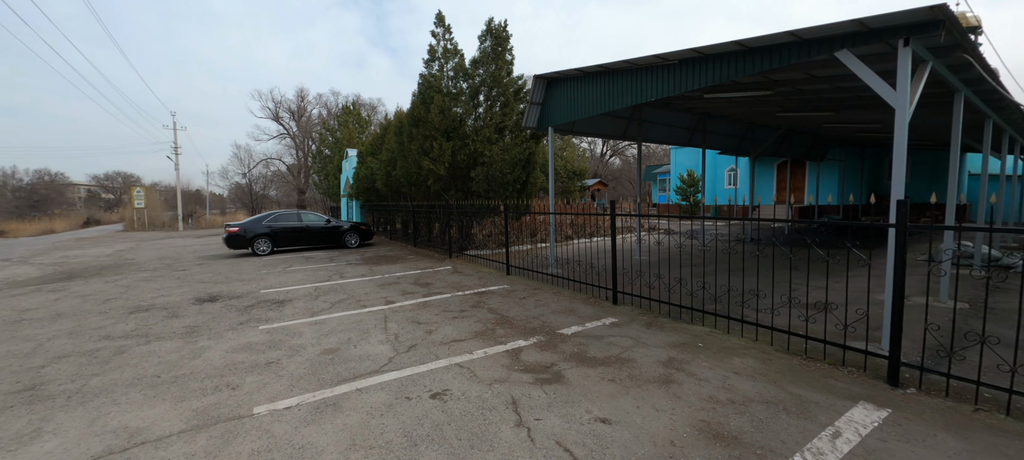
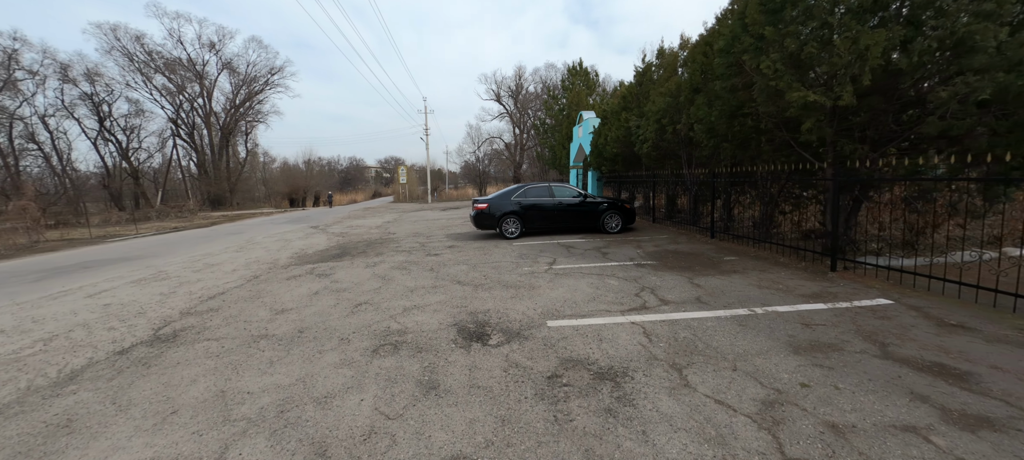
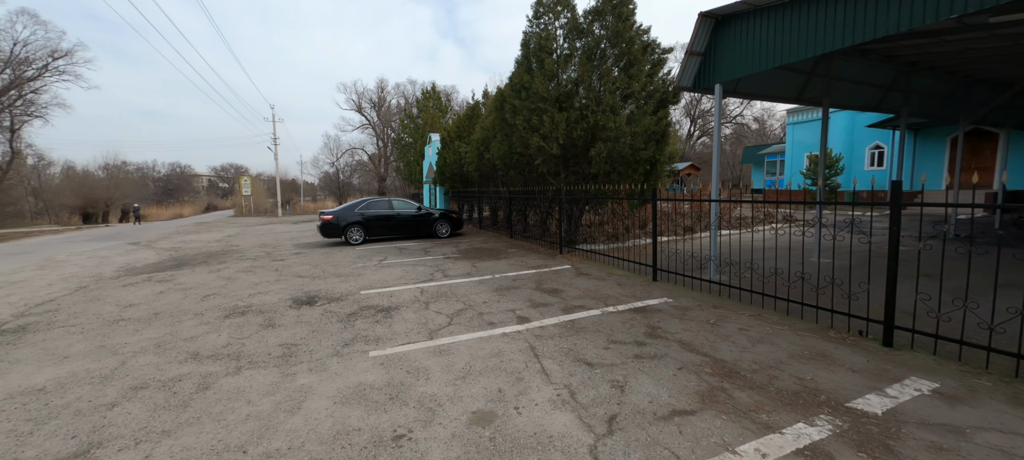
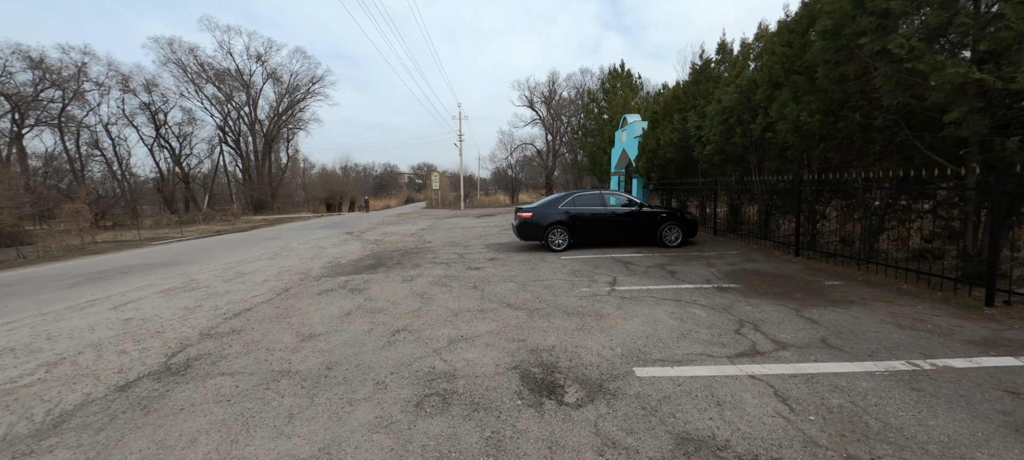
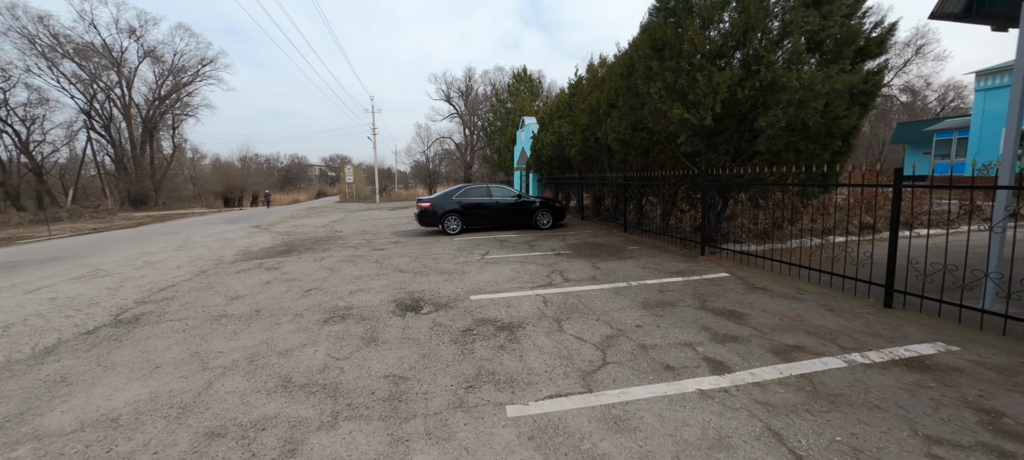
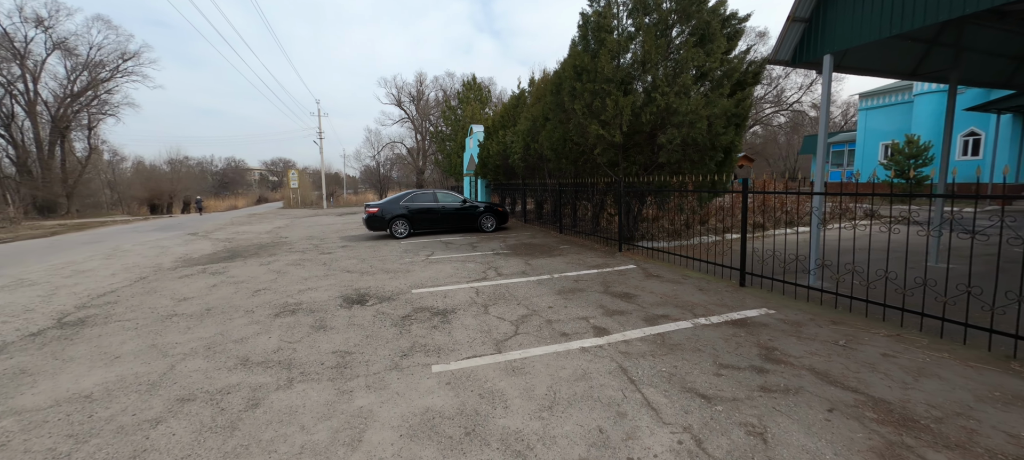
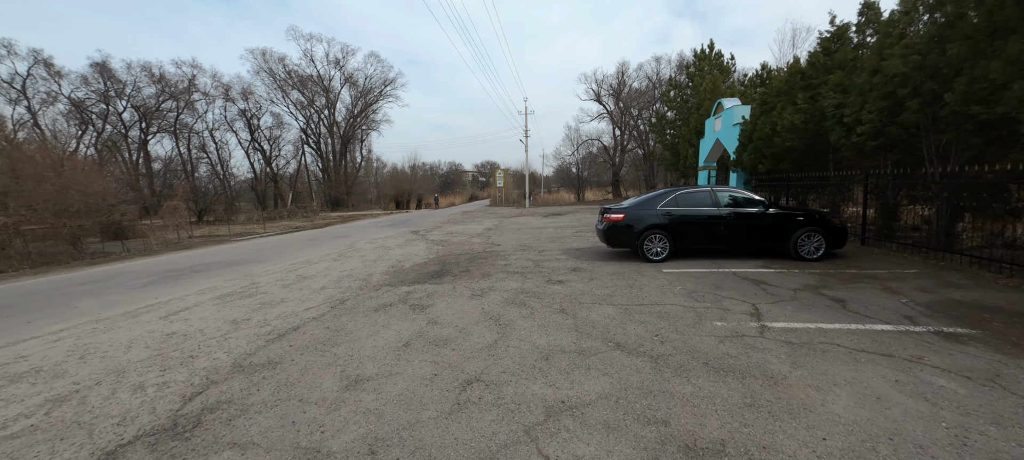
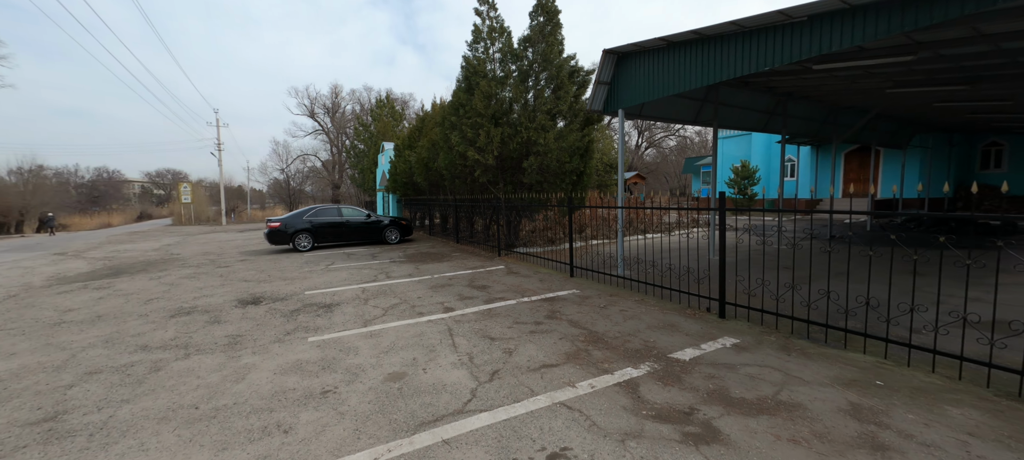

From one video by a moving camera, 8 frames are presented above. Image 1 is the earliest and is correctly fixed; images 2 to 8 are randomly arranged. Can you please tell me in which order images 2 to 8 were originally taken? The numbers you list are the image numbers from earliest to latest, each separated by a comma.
8, 3, 6, 5, 2, 4, 7
